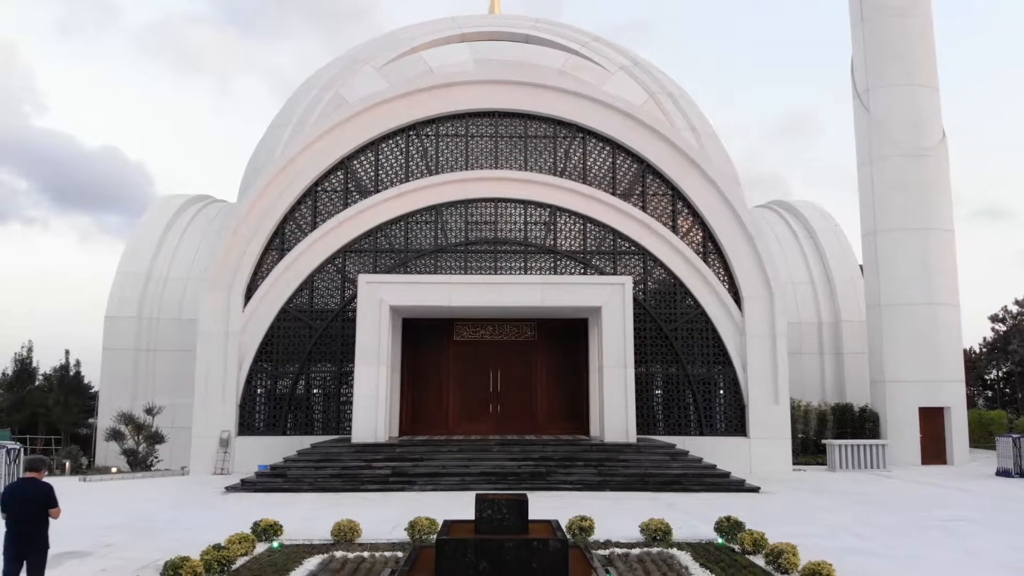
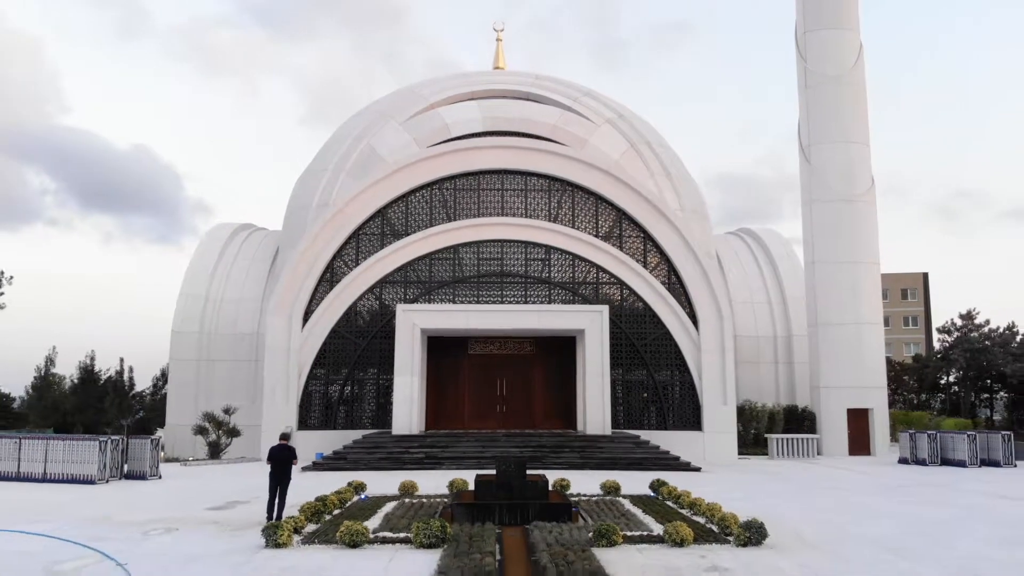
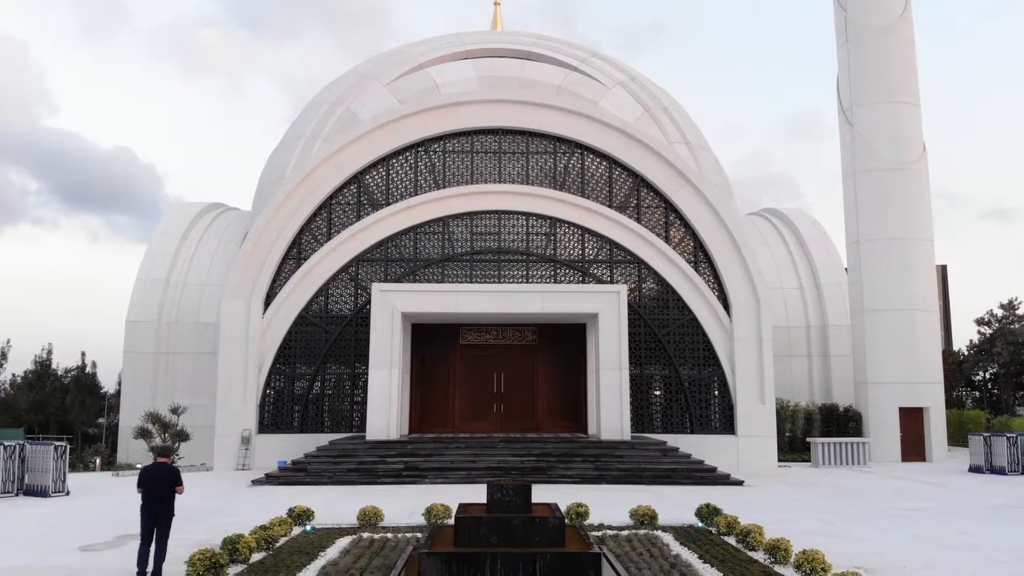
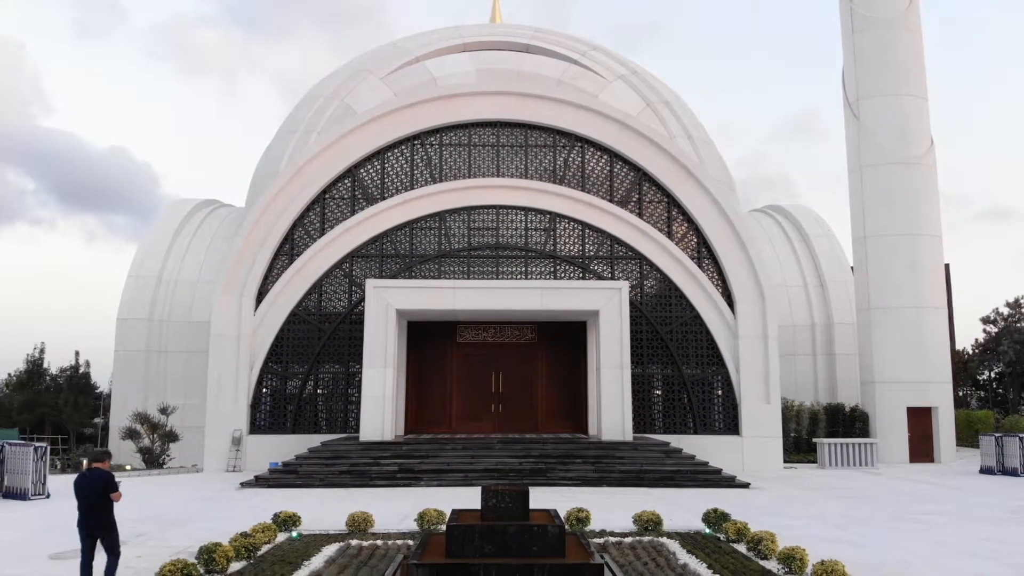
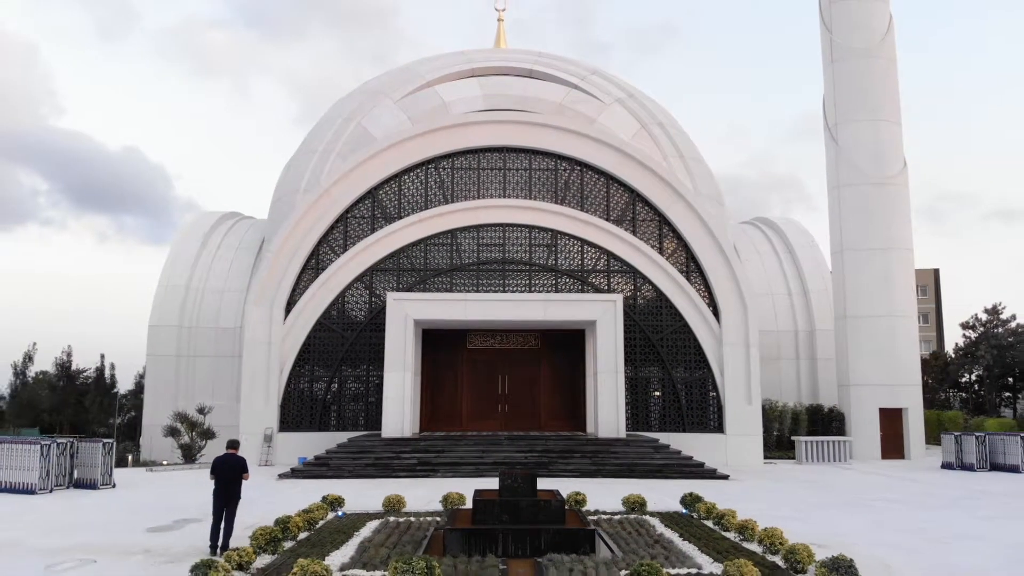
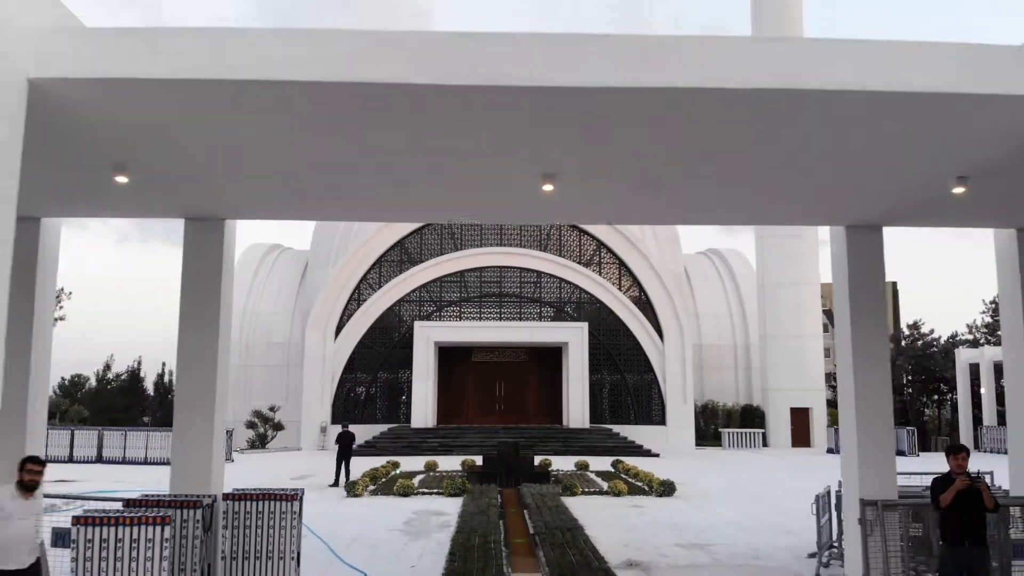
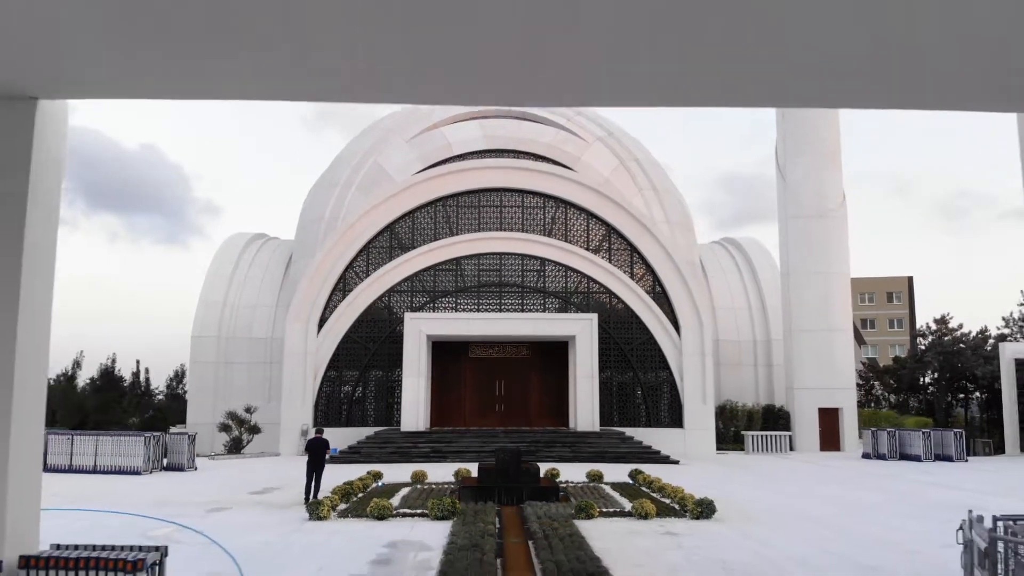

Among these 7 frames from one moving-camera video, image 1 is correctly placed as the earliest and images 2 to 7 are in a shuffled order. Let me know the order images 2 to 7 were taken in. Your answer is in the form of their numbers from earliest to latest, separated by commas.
4, 3, 5, 2, 7, 6
